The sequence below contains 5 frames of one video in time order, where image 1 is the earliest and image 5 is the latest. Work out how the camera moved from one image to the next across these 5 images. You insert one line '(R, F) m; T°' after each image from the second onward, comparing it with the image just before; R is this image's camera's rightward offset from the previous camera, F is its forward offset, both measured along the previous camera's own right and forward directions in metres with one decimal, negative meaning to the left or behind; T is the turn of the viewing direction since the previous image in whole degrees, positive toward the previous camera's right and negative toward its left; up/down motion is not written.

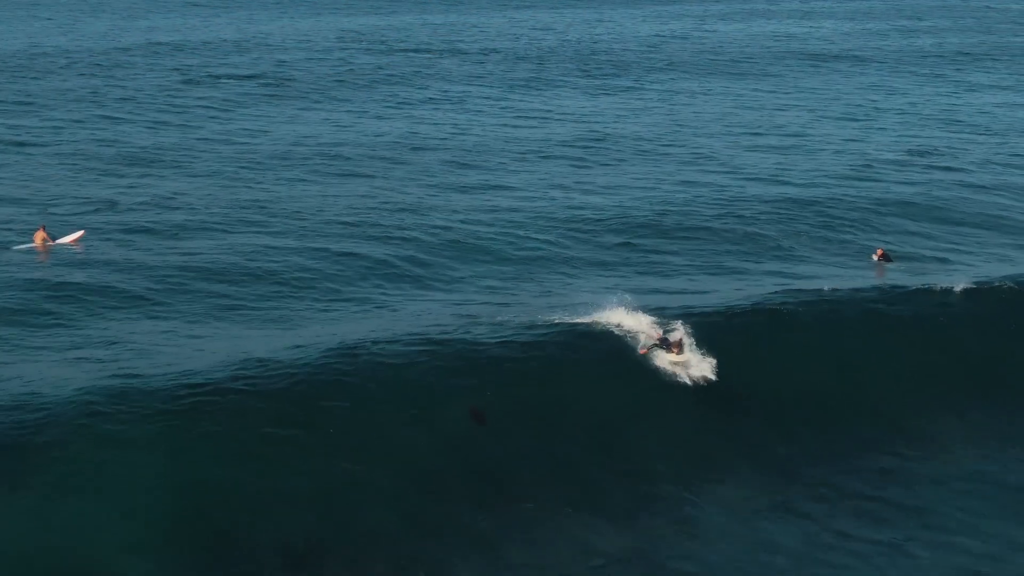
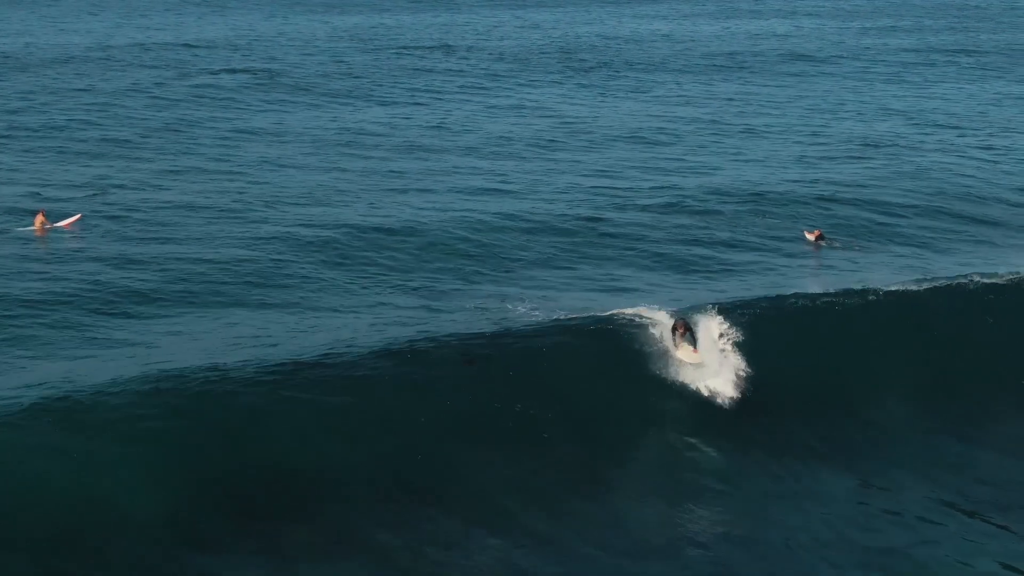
(+1.0, -2.2) m; 0°
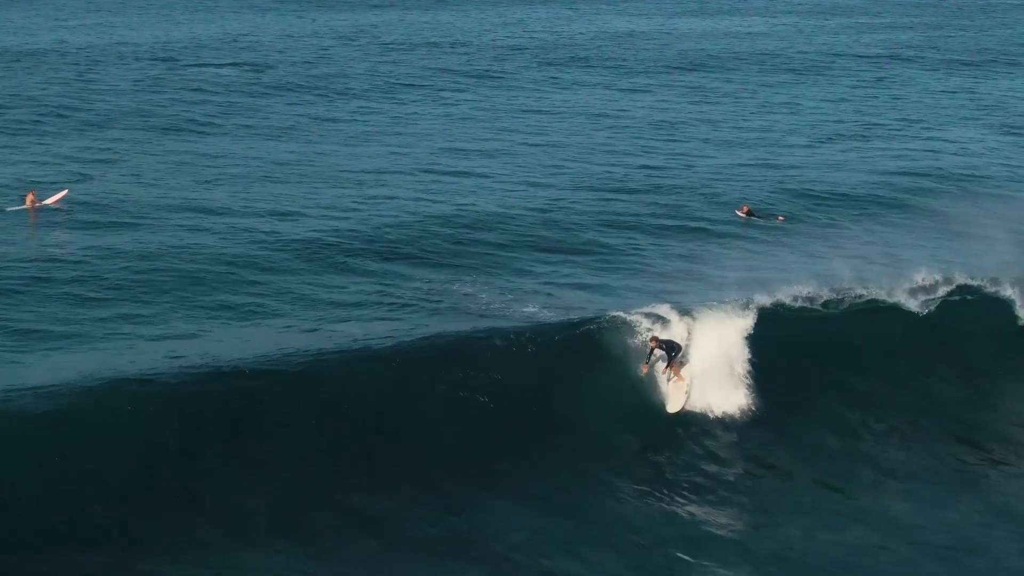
(+1.5, -2.7) m; 0°
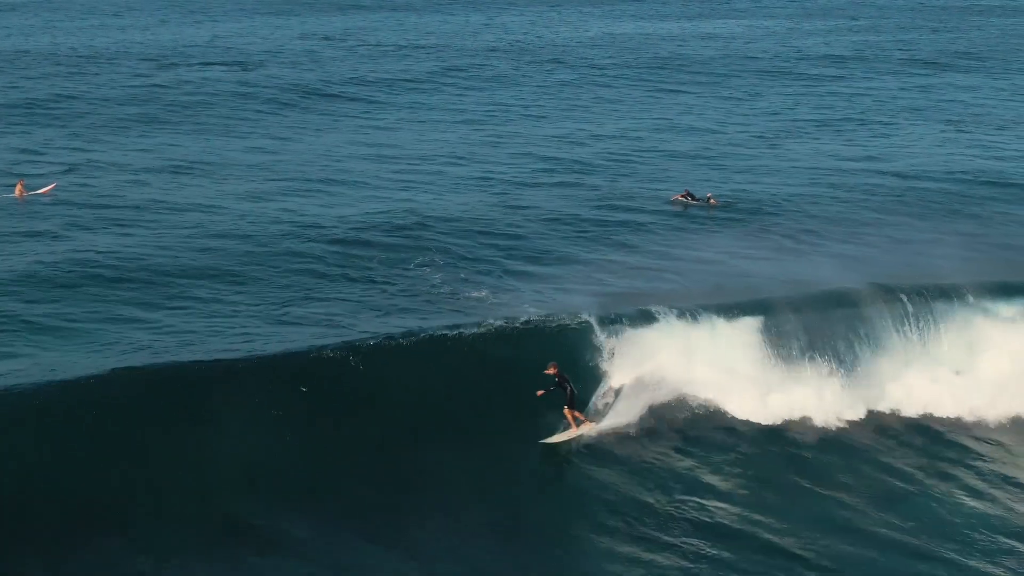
(+1.3, -2.5) m; 0°
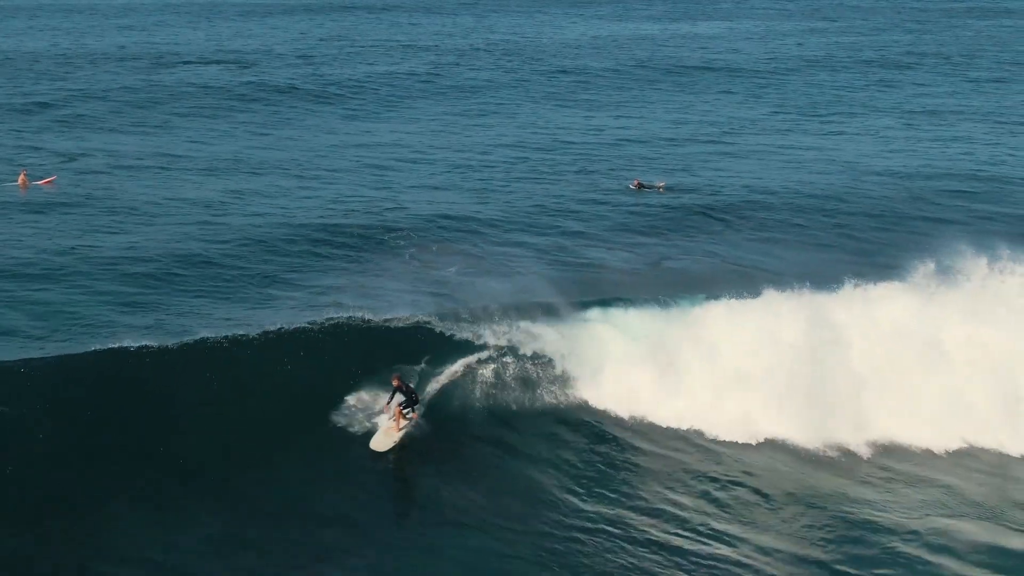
(+1.1, -2.9) m; 0°
